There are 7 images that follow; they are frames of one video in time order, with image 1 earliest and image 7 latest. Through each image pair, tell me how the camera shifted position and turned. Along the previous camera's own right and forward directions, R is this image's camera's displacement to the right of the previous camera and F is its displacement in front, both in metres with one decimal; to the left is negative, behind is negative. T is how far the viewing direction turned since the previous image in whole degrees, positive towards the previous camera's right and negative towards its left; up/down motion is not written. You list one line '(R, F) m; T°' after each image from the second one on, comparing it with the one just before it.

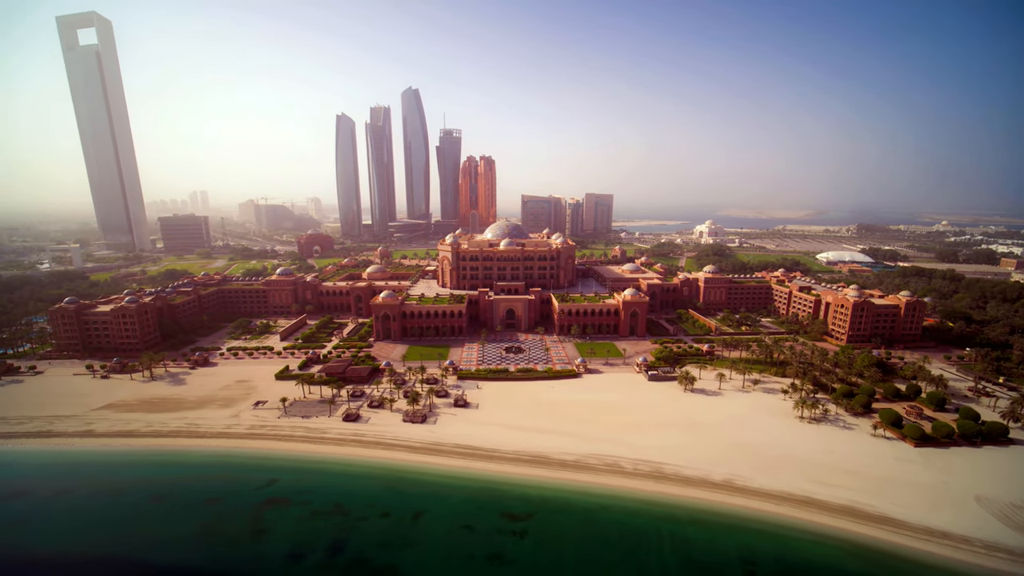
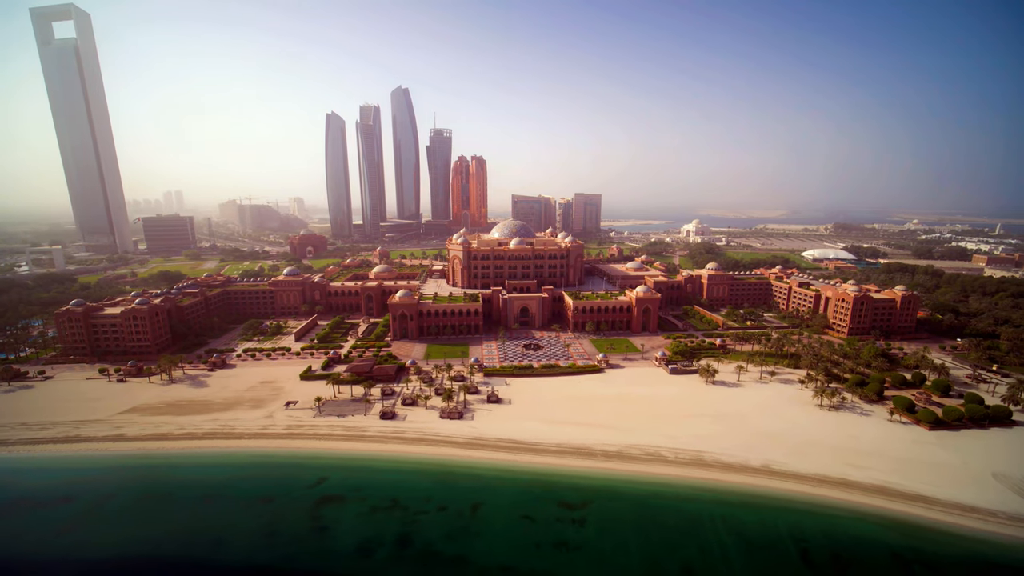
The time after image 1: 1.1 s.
(-5.5, -0.7) m; +2°
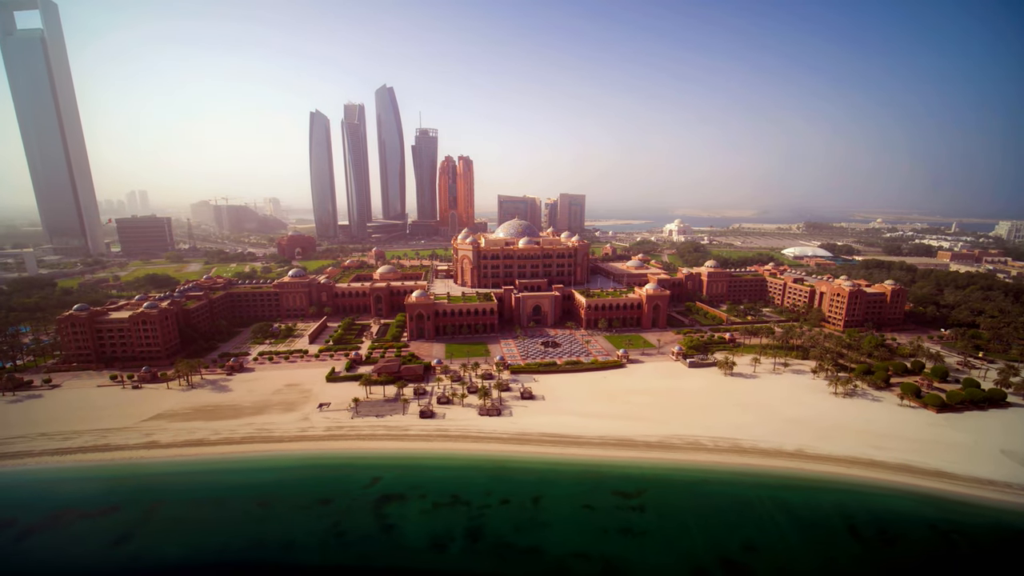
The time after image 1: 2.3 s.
(-6.3, -0.6) m; +3°
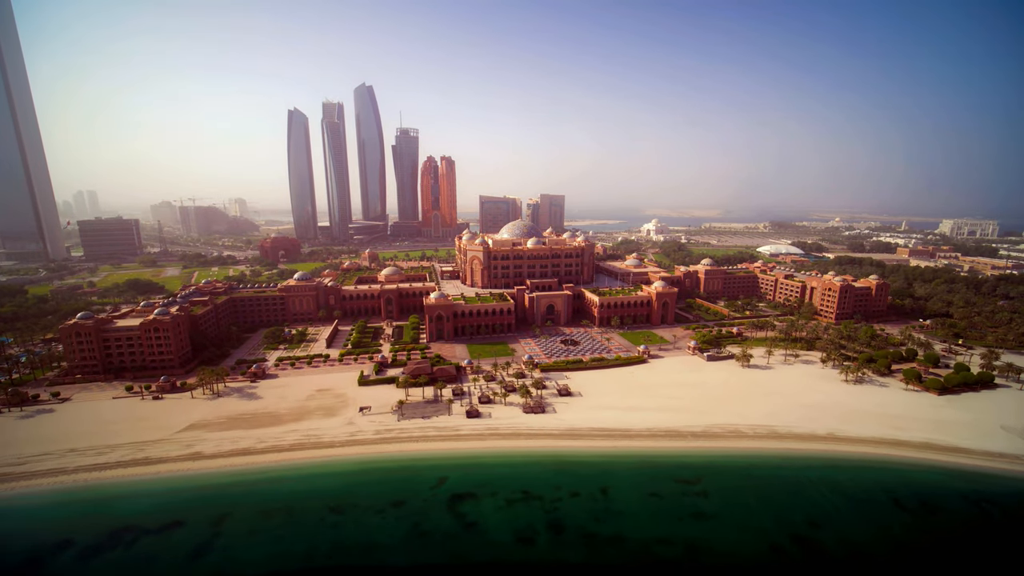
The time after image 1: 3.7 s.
(-7.7, -0.5) m; +4°
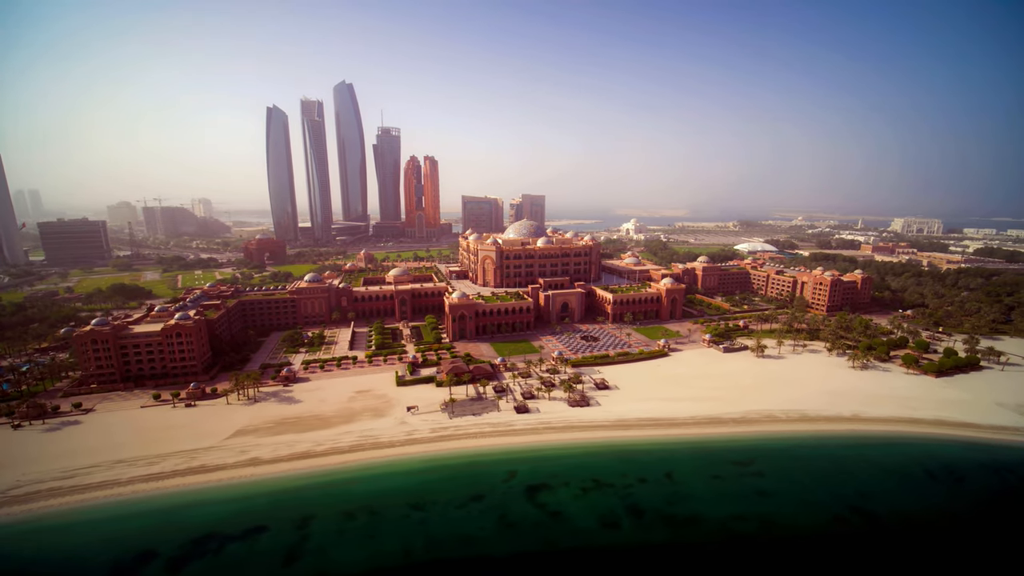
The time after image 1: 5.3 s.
(-8.2, -0.8) m; +4°
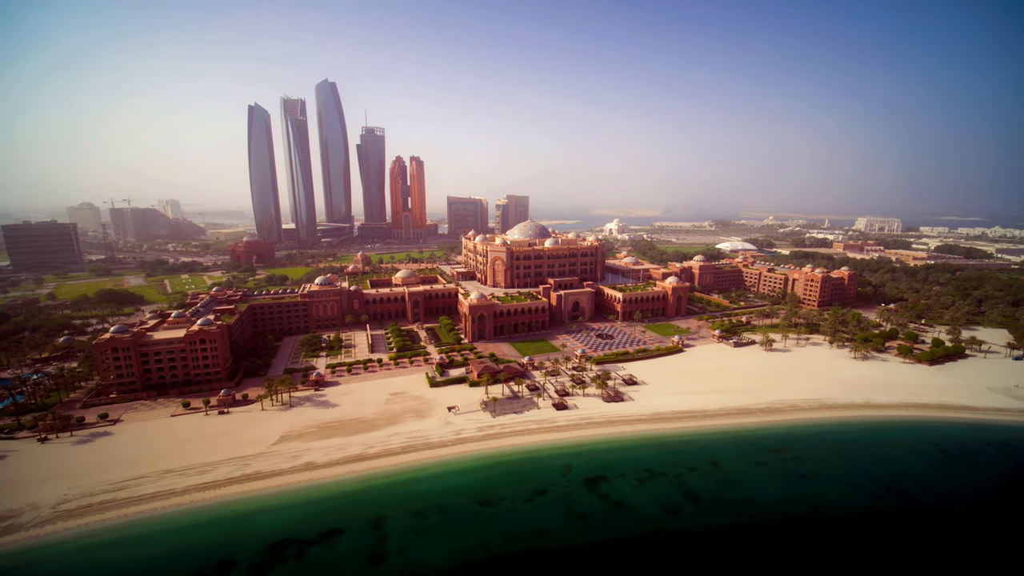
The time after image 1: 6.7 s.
(-6.9, -0.8) m; +3°
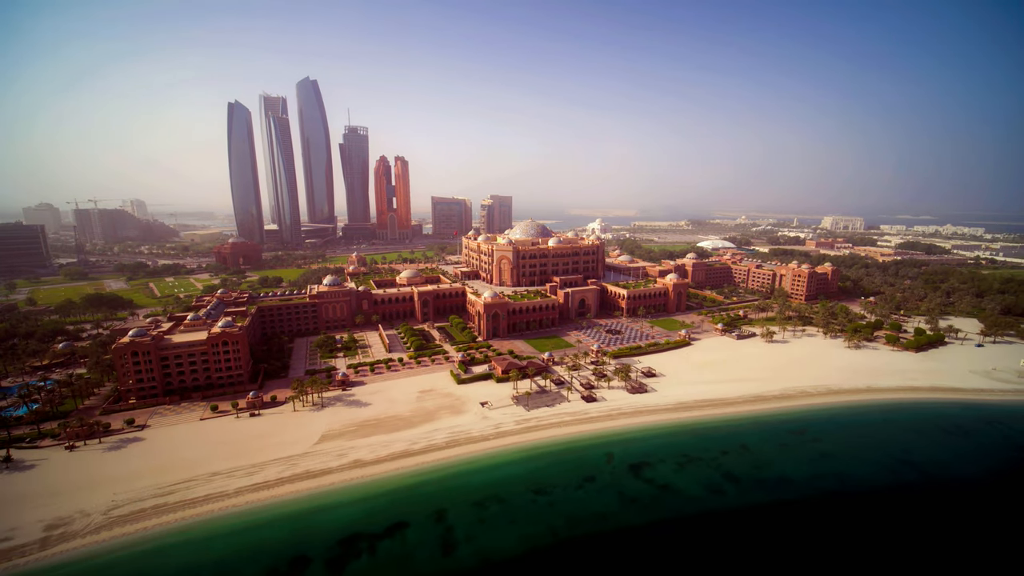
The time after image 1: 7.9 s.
(-6.1, -1.0) m; +3°
